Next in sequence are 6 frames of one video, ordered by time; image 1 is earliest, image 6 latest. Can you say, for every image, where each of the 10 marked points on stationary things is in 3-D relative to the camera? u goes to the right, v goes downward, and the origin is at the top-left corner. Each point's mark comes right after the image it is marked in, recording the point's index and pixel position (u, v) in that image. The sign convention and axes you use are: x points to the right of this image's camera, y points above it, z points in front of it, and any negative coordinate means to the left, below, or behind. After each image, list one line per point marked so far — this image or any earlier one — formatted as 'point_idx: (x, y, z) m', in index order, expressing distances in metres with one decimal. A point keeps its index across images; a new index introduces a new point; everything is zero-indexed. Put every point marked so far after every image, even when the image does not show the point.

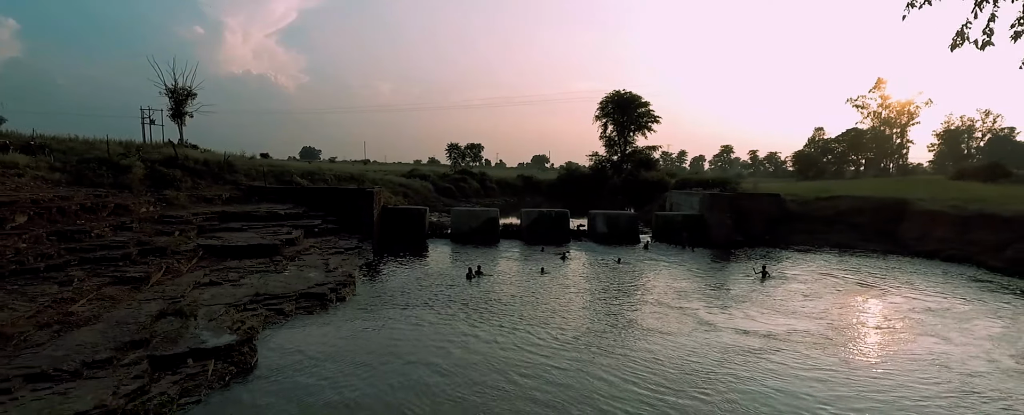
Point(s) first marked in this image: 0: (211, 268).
0: (-6.1, -1.2, +11.0) m
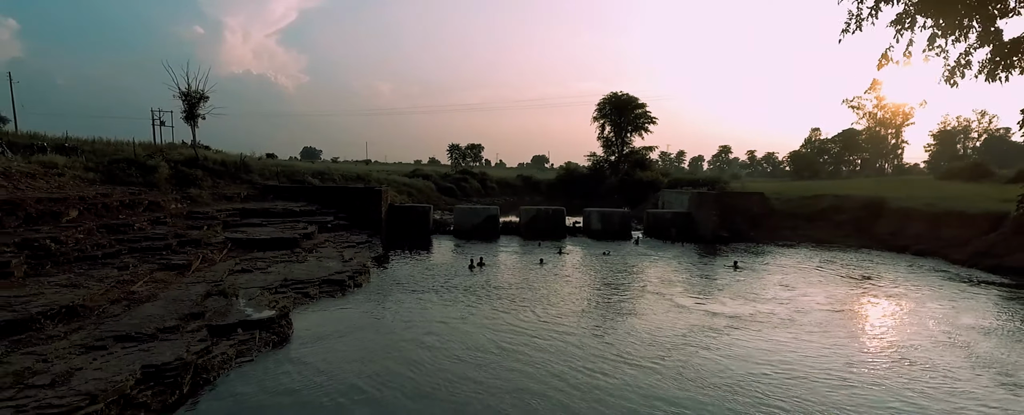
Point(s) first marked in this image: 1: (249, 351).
0: (-6.1, -1.1, +12.3) m
1: (-3.6, -2.0, +7.4) m
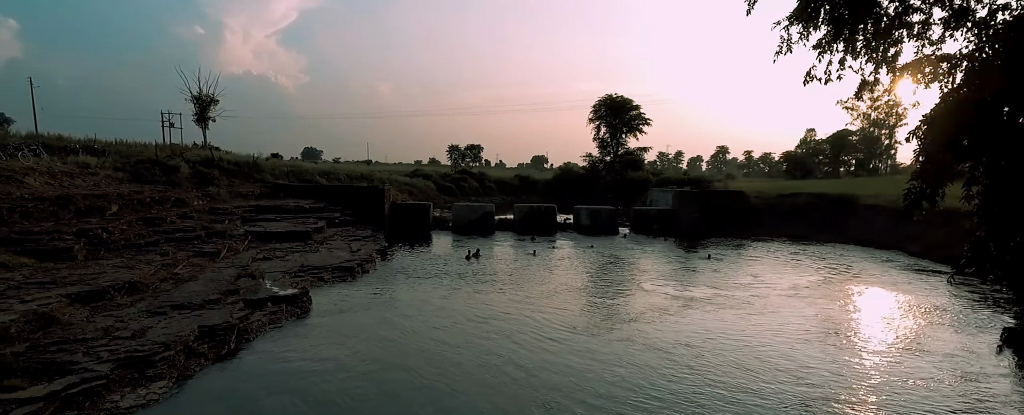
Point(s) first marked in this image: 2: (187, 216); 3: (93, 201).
0: (-6.4, -1.0, +13.8) m
1: (-3.8, -1.8, +8.9) m
2: (-8.8, -0.2, +14.8) m
3: (-9.7, +0.1, +12.6) m
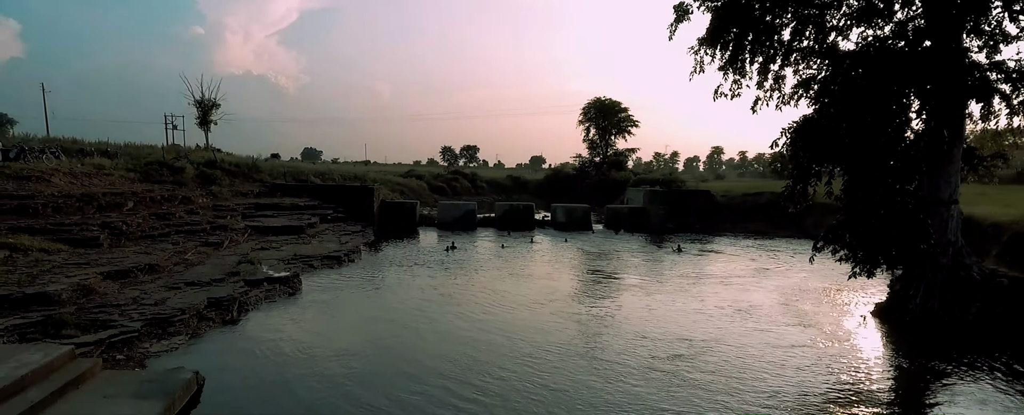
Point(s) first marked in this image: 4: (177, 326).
0: (-7.2, -0.9, +15.5) m
1: (-4.7, -1.7, +10.7) m
2: (-9.7, -0.1, +16.6) m
3: (-10.6, +0.2, +14.4) m
4: (-5.1, -1.8, +8.2) m
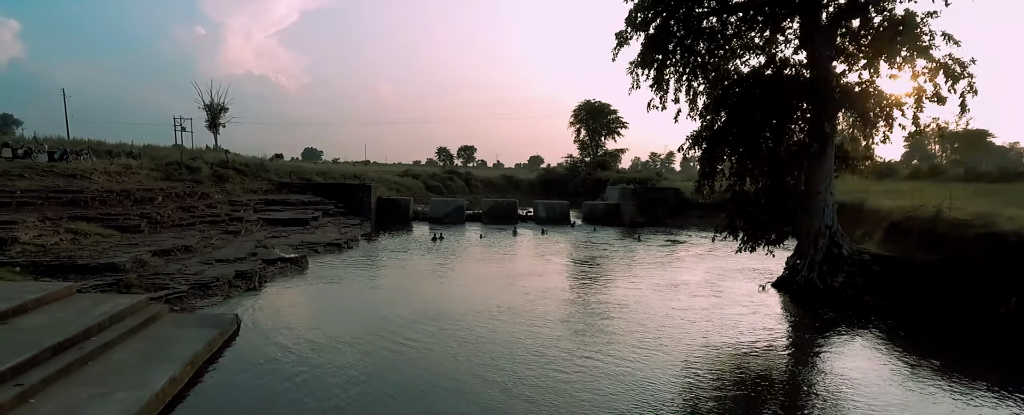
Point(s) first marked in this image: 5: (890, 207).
0: (-8.0, -0.7, +17.9) m
1: (-5.4, -1.6, +13.0) m
2: (-10.5, +0.1, +19.0) m
3: (-11.3, +0.4, +16.7) m
4: (-5.8, -1.6, +10.6) m
5: (+10.3, 0.0, +14.8) m
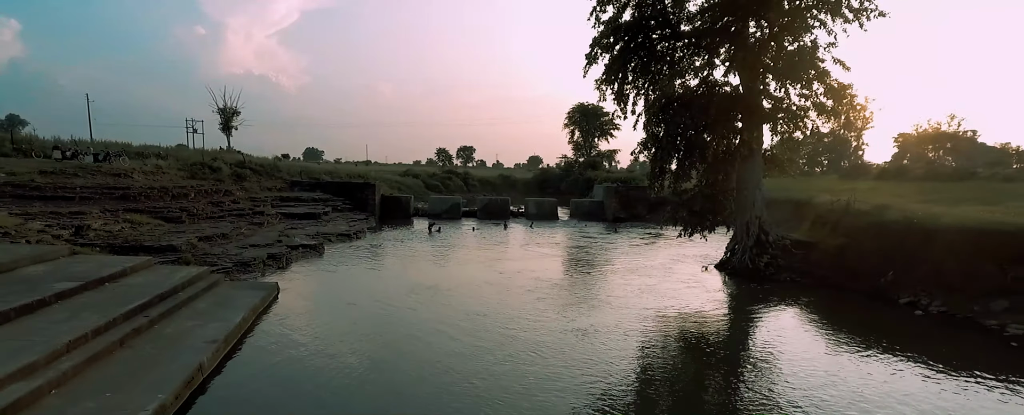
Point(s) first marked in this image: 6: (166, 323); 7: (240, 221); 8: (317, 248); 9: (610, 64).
0: (-8.4, -0.6, +20.3) m
1: (-5.9, -1.4, +15.5) m
2: (-10.9, +0.2, +21.4) m
3: (-11.7, +0.6, +19.2) m
4: (-6.2, -1.4, +13.0) m
5: (+9.9, +0.2, +17.2) m
6: (-5.1, -1.7, +7.9) m
7: (-9.1, -0.5, +18.1) m
8: (-5.8, -1.2, +16.3) m
9: (+2.7, +4.0, +15.0) m
